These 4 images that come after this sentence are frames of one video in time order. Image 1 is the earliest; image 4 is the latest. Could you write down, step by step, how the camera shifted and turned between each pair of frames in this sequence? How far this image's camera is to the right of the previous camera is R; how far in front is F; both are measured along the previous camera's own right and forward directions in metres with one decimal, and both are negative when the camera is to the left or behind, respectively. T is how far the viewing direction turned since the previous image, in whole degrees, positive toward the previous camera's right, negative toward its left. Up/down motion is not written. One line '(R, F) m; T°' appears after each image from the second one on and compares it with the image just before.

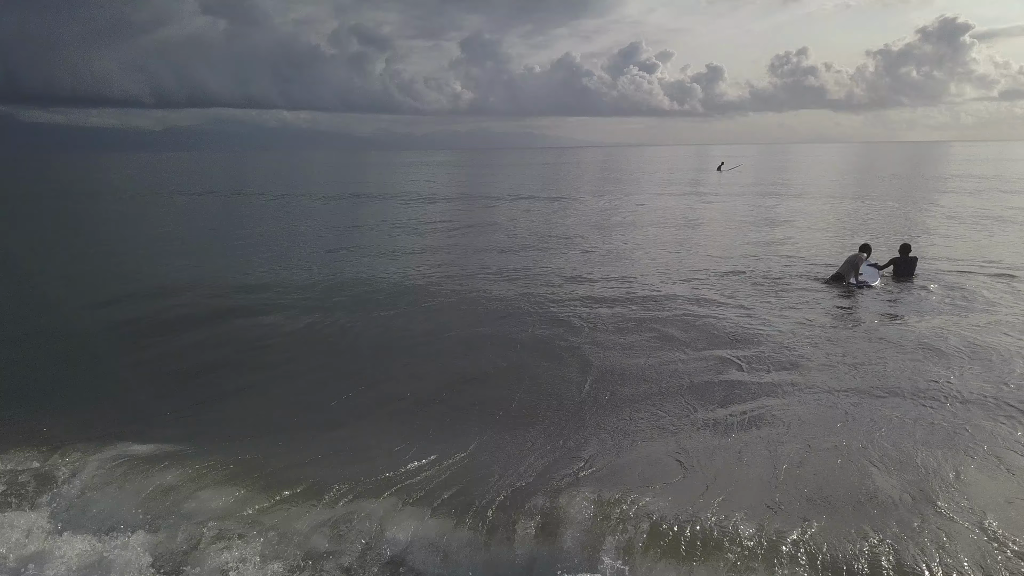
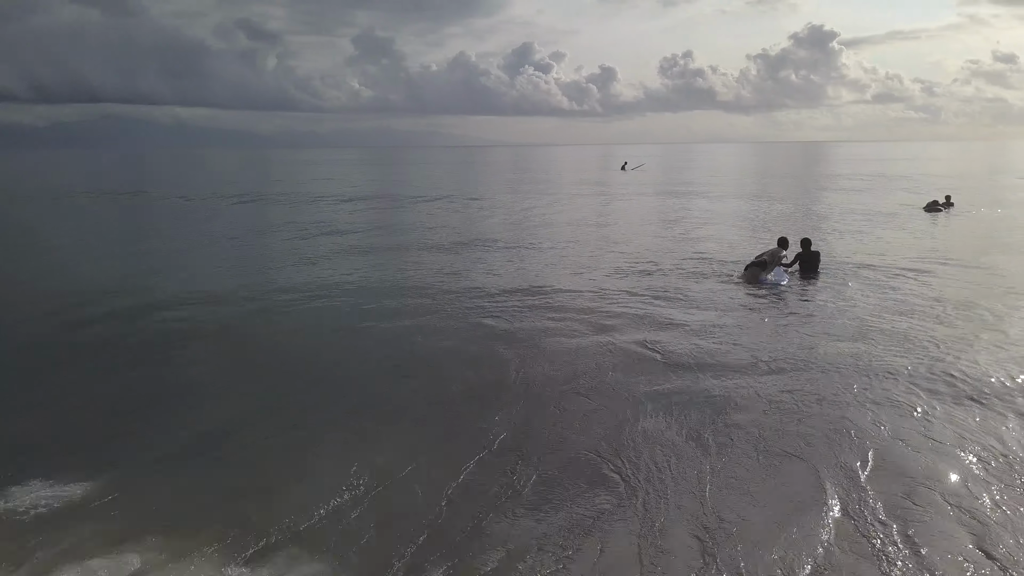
(-5.8, +0.3) m; +7°
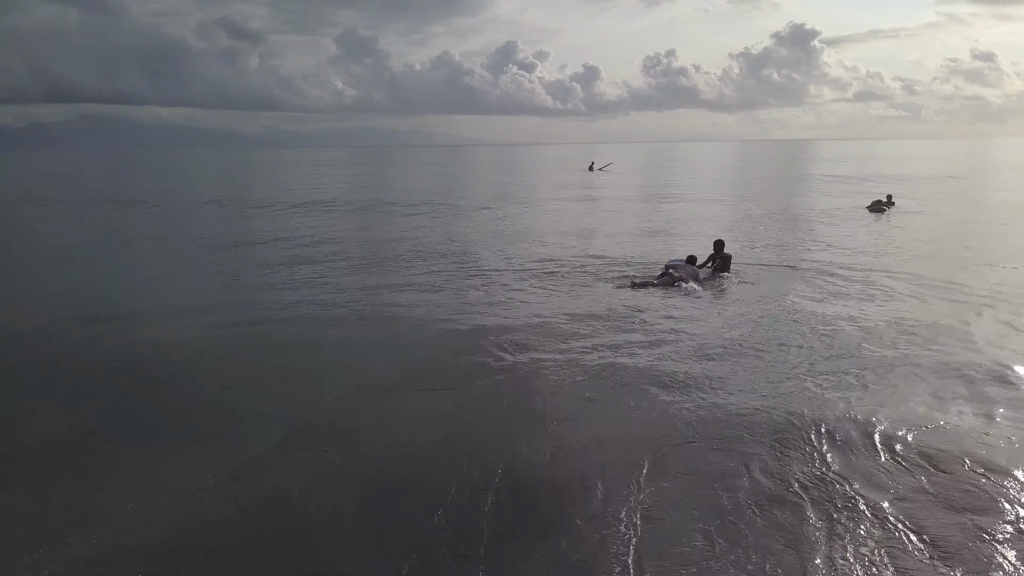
(+2.7, -2.0) m; +1°
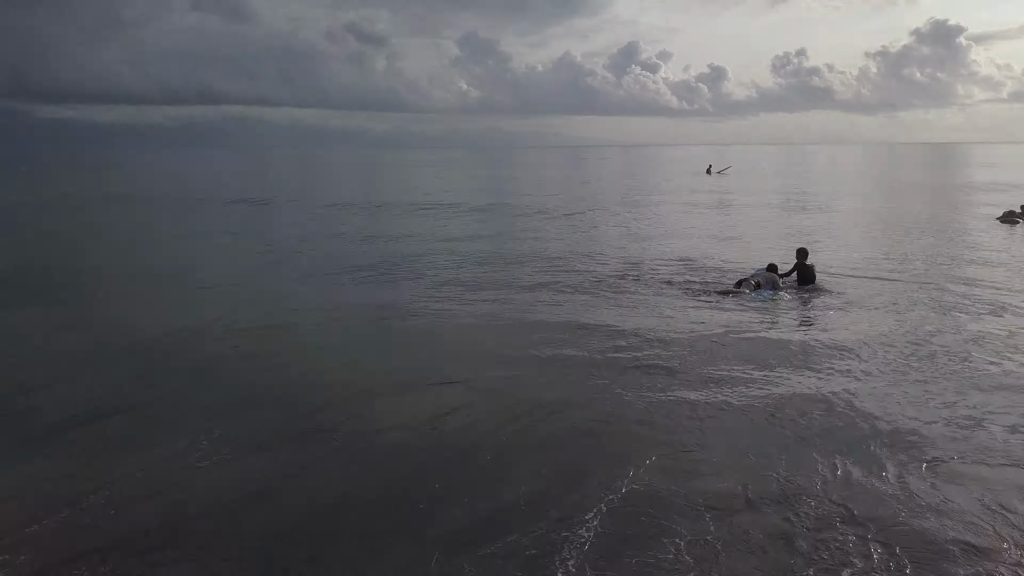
(+1.6, 0.0) m; -9°
